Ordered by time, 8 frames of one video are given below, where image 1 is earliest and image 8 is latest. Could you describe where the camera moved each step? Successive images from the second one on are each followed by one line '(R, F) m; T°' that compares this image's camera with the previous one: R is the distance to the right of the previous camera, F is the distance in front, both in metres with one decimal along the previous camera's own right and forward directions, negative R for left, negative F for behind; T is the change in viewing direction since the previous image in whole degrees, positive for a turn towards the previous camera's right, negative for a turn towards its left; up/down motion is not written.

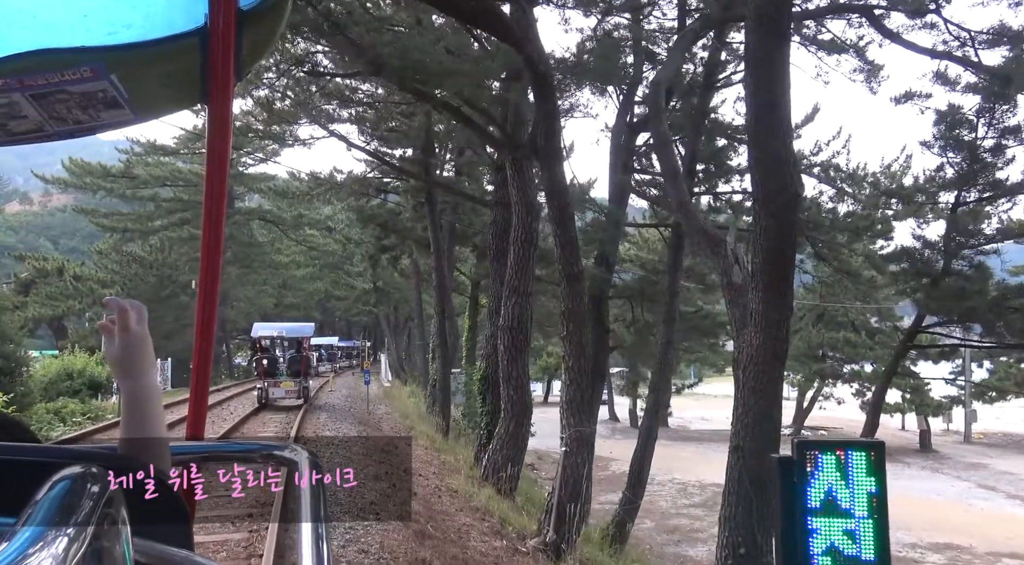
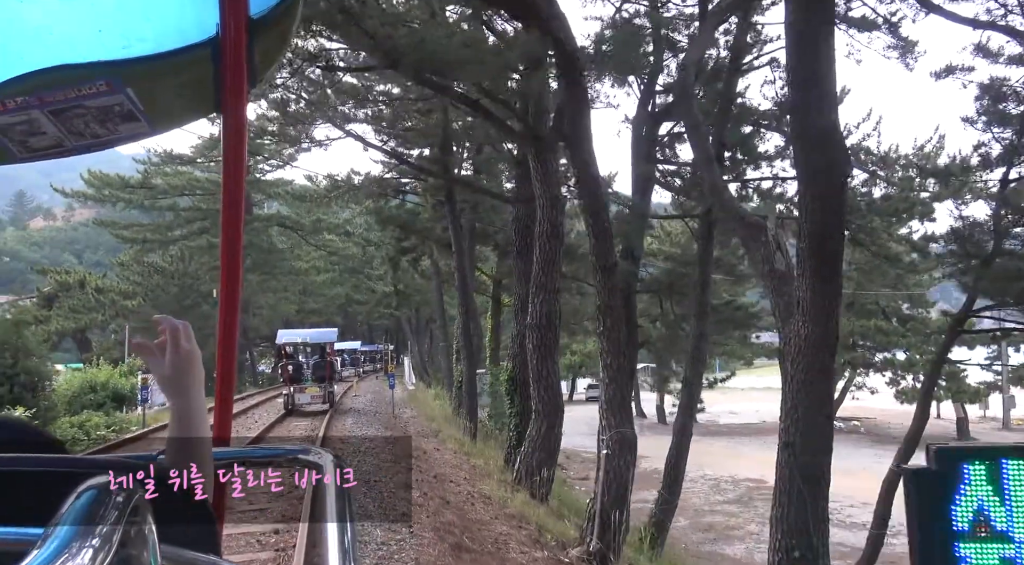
(0.0, +0.2) m; -1°
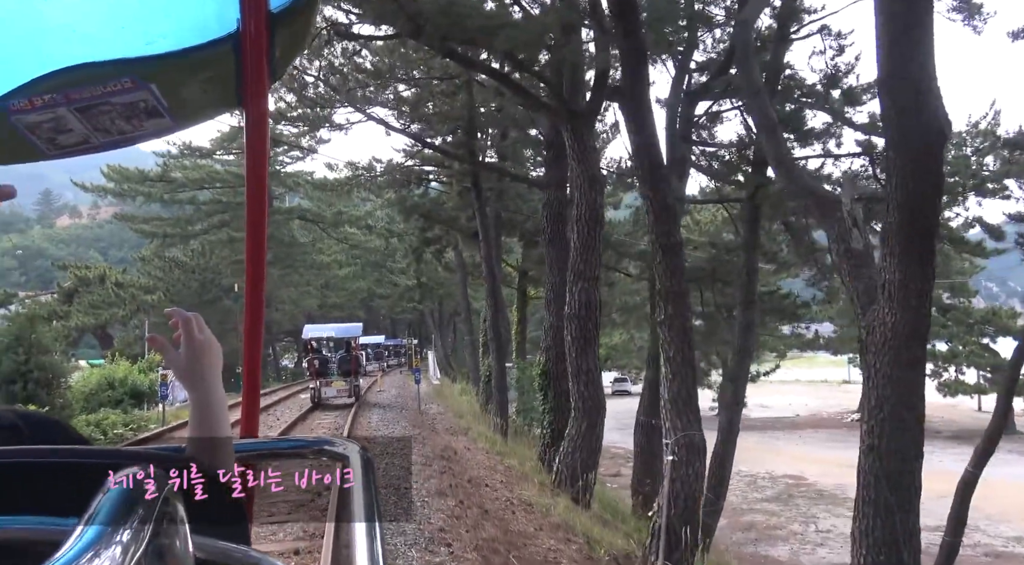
(-0.1, +0.4) m; -1°
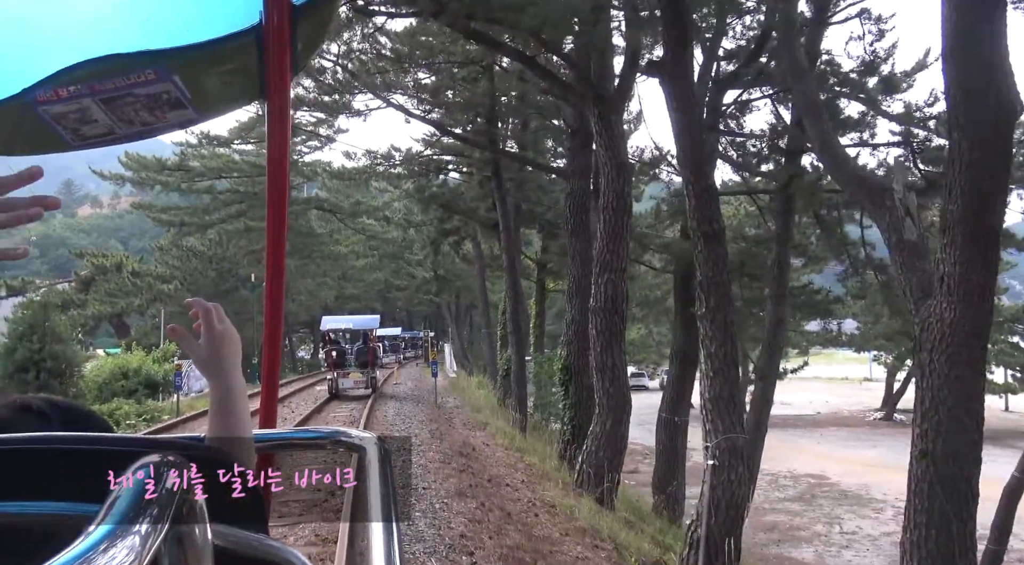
(0.0, +0.2) m; -1°
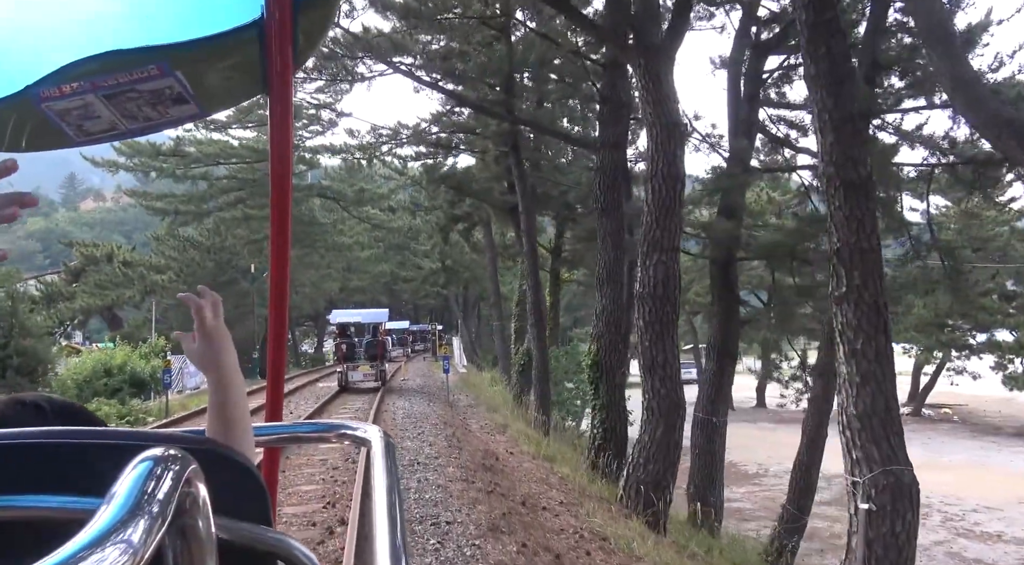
(-0.1, +0.8) m; 0°
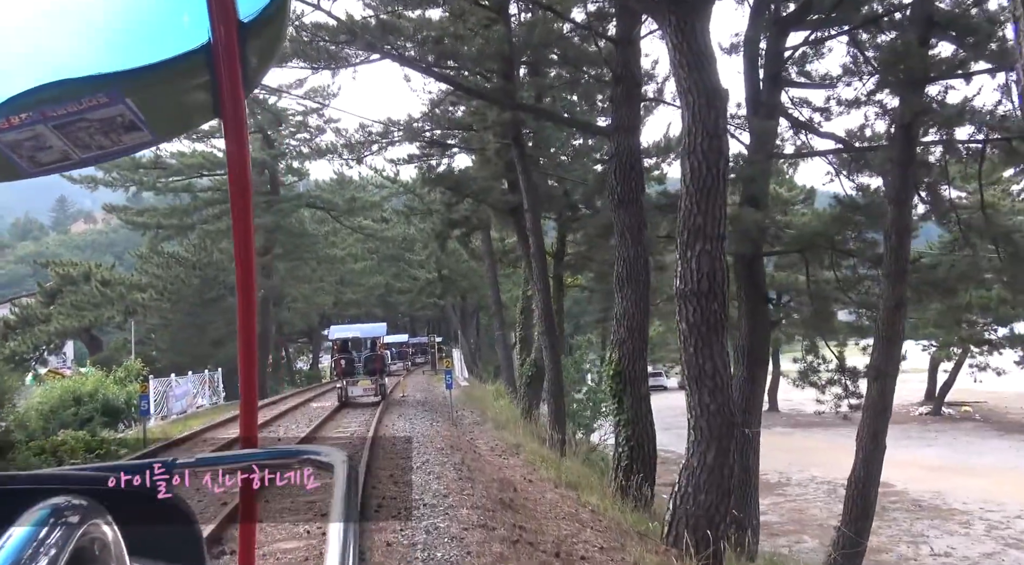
(-0.1, +0.7) m; 0°
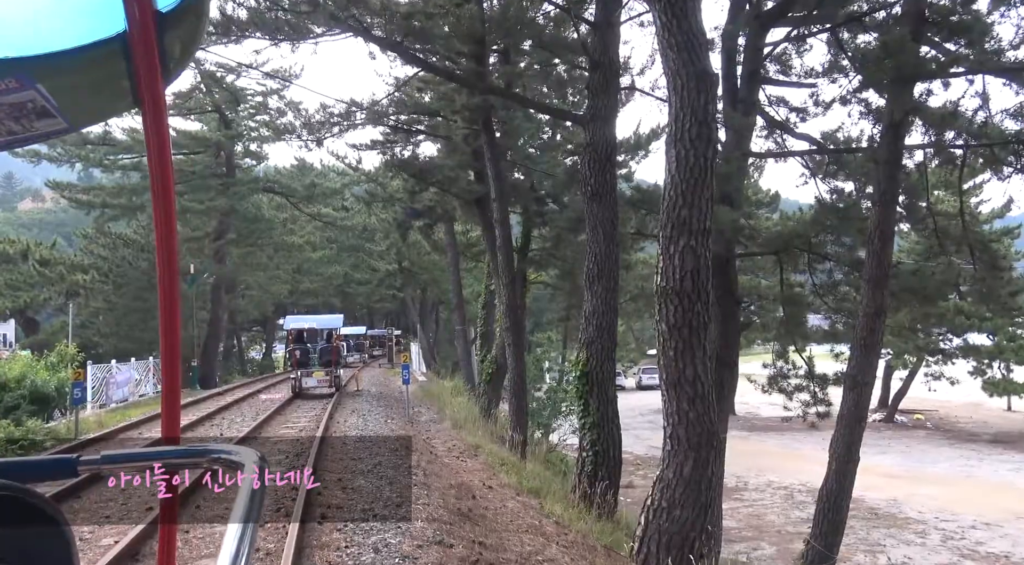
(0.0, +0.3) m; +2°
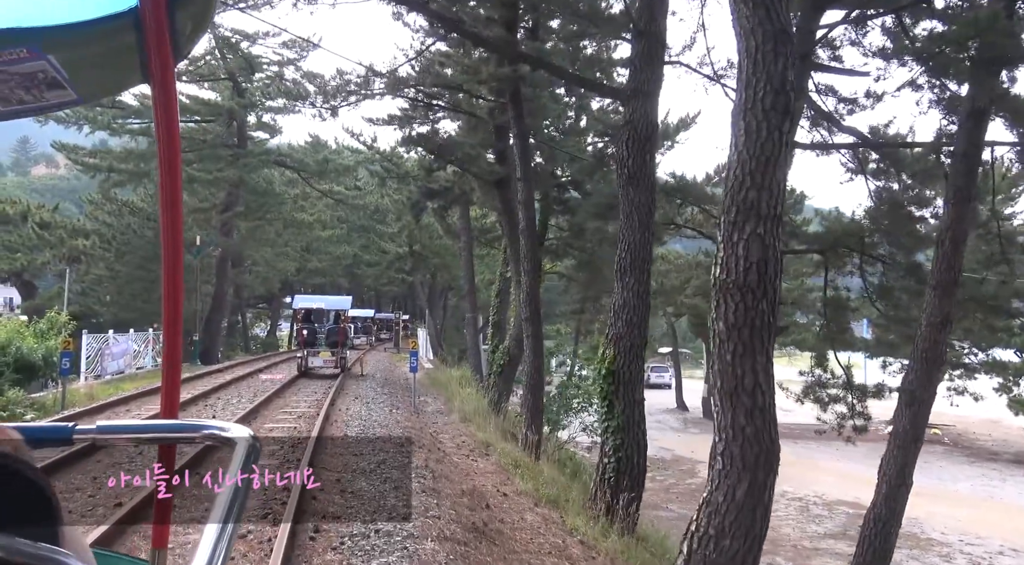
(-0.1, +0.5) m; 0°
